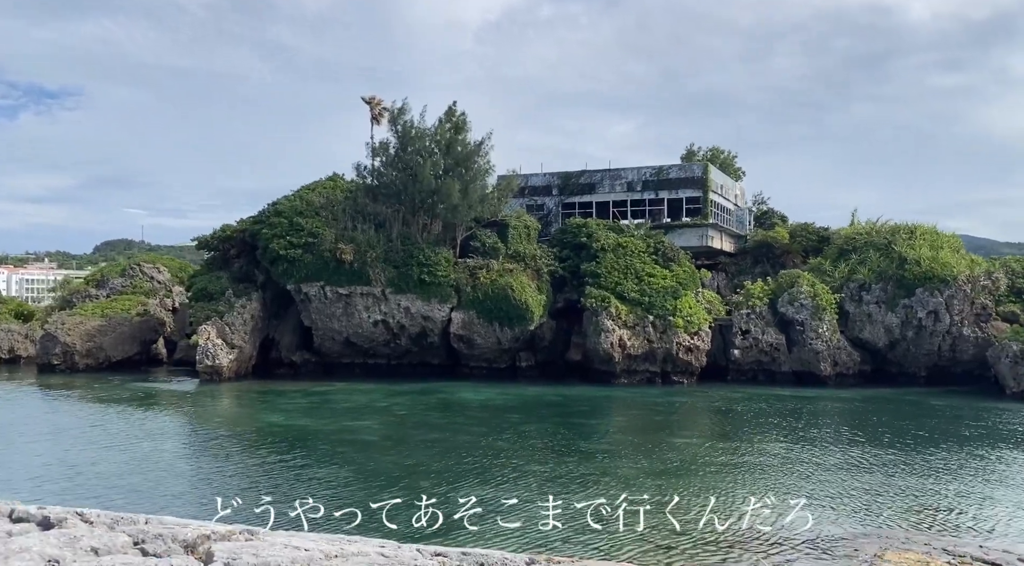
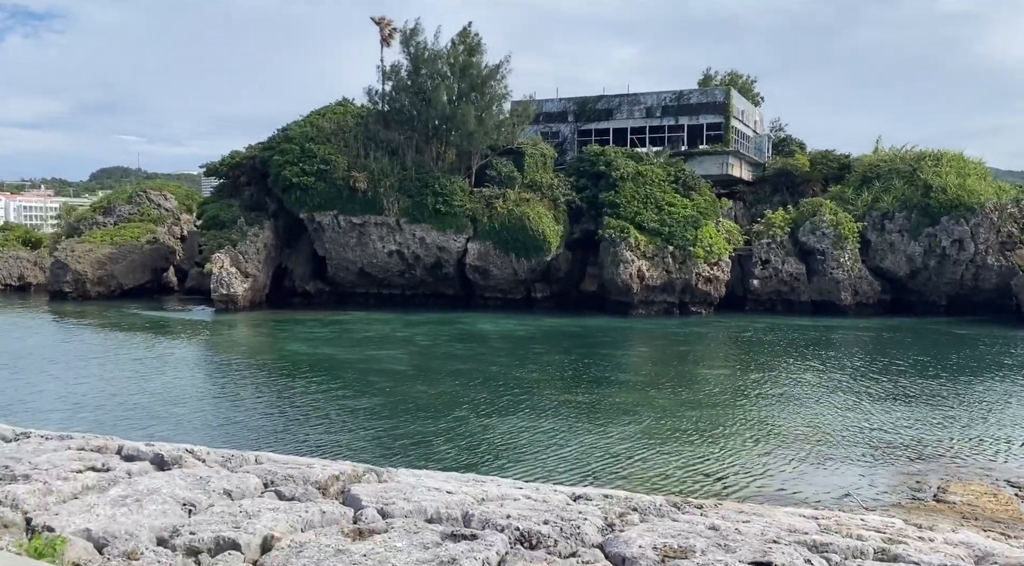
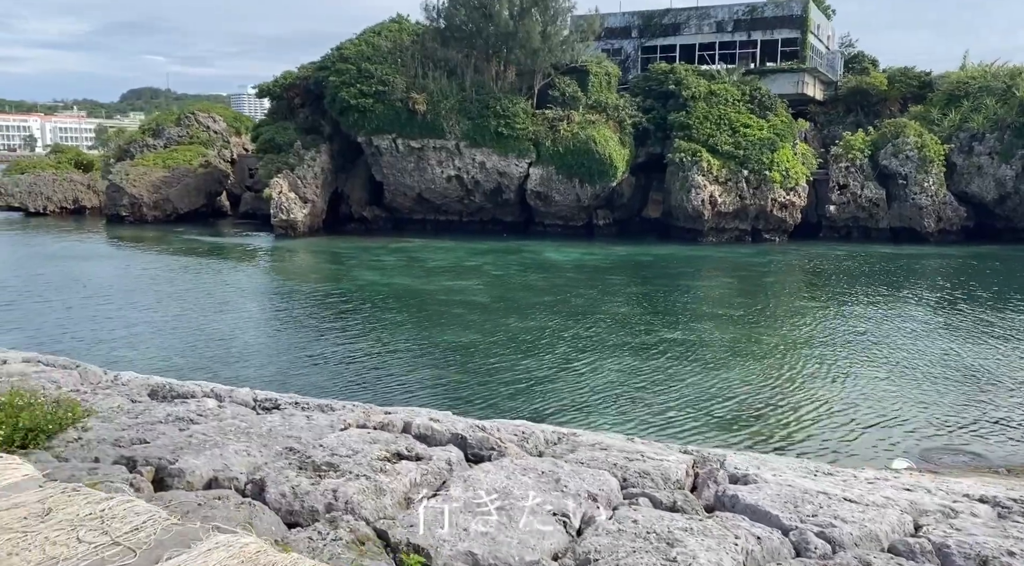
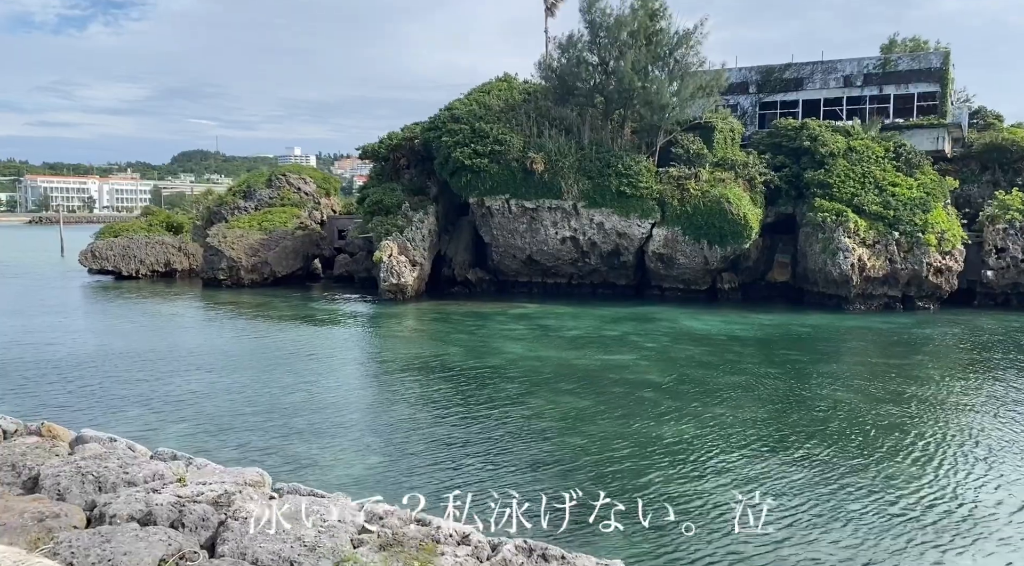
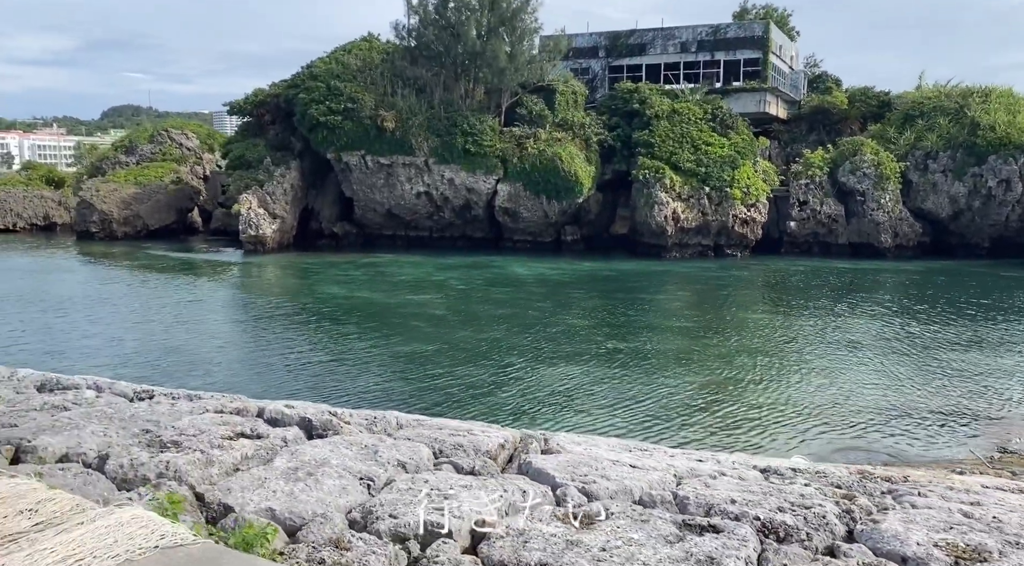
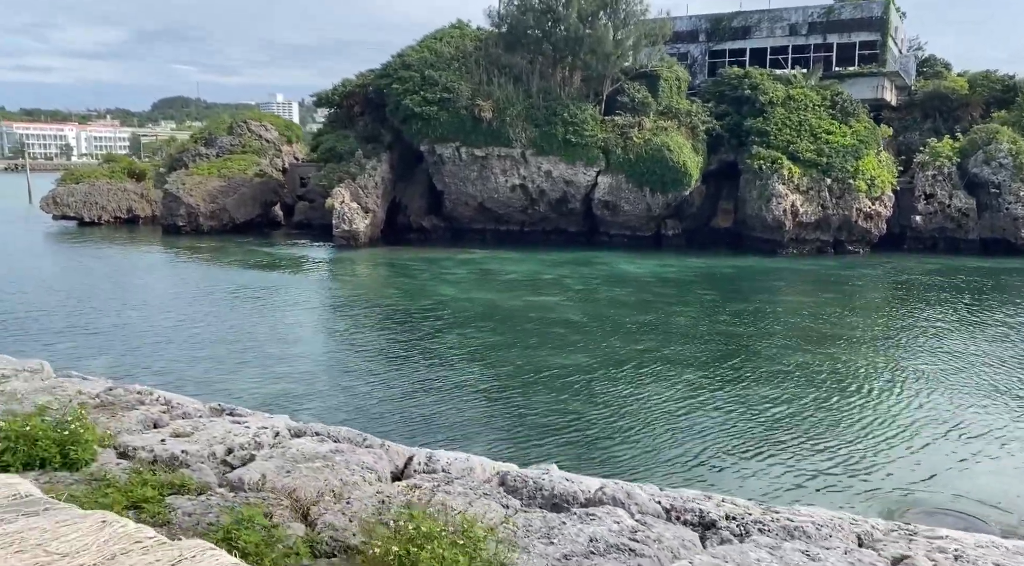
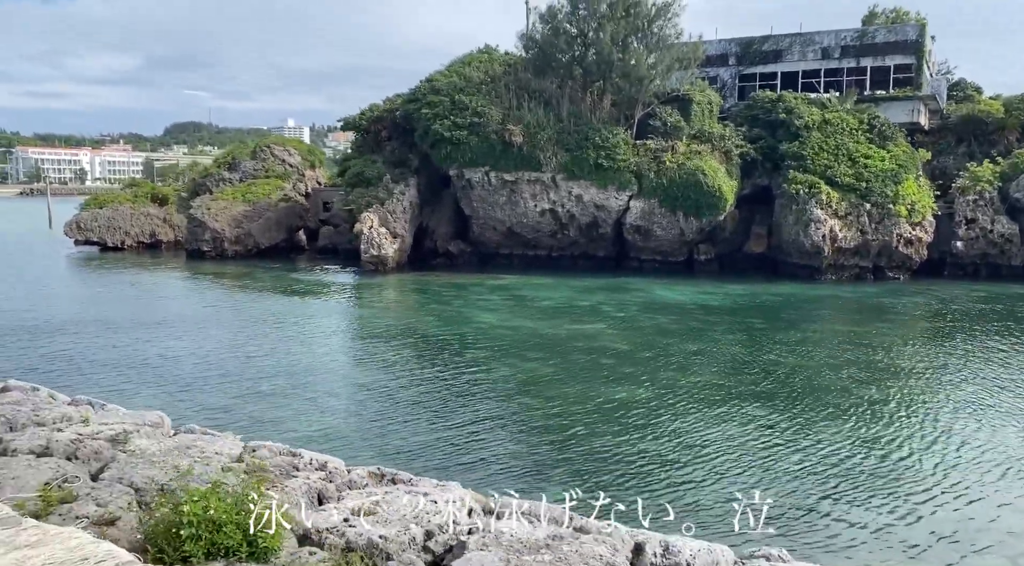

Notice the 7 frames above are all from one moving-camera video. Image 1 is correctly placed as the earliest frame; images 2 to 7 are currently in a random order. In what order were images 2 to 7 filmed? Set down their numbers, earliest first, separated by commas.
2, 5, 3, 6, 7, 4
